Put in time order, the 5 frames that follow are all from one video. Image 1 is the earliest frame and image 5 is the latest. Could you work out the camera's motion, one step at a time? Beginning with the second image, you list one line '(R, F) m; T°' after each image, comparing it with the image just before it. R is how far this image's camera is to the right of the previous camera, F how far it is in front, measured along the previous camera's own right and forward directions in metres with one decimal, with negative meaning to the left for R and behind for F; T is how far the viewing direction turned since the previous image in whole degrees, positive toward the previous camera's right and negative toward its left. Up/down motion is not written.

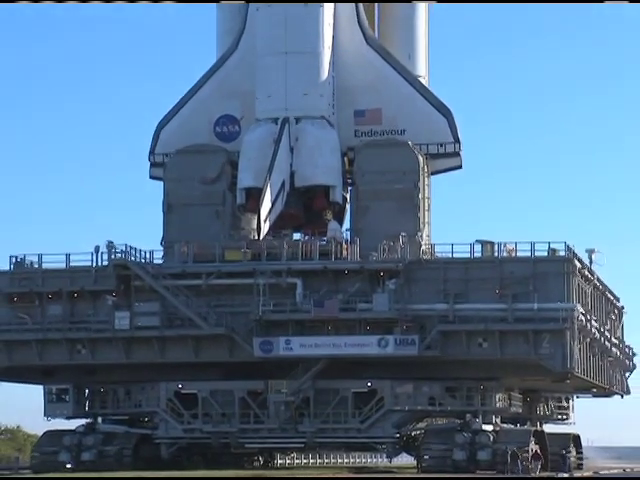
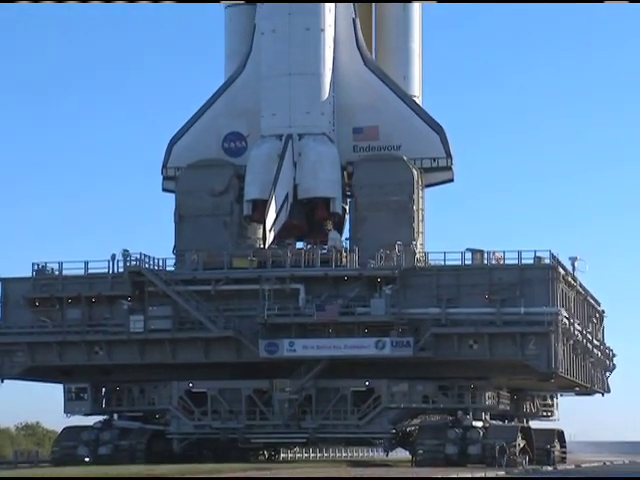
(-0.2, -2.6) m; 0°
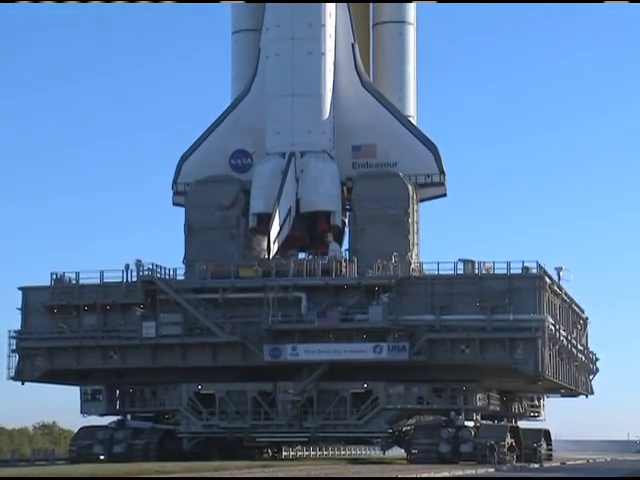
(-0.1, -2.5) m; 0°
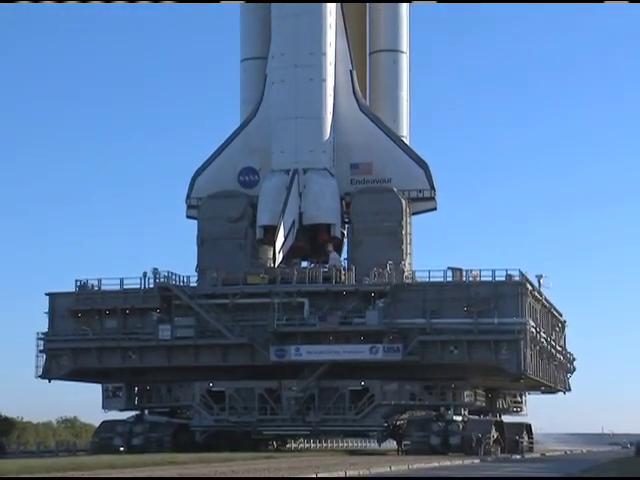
(-0.2, -3.8) m; 0°
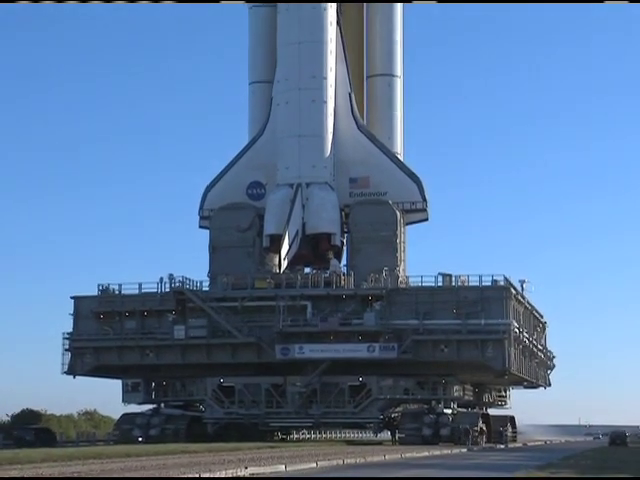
(-0.2, -4.1) m; 0°
